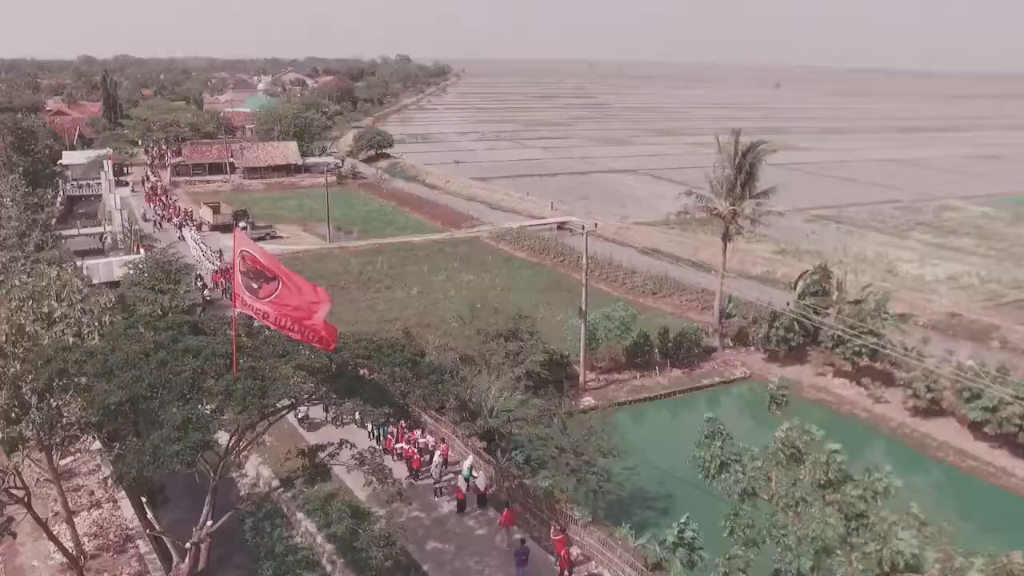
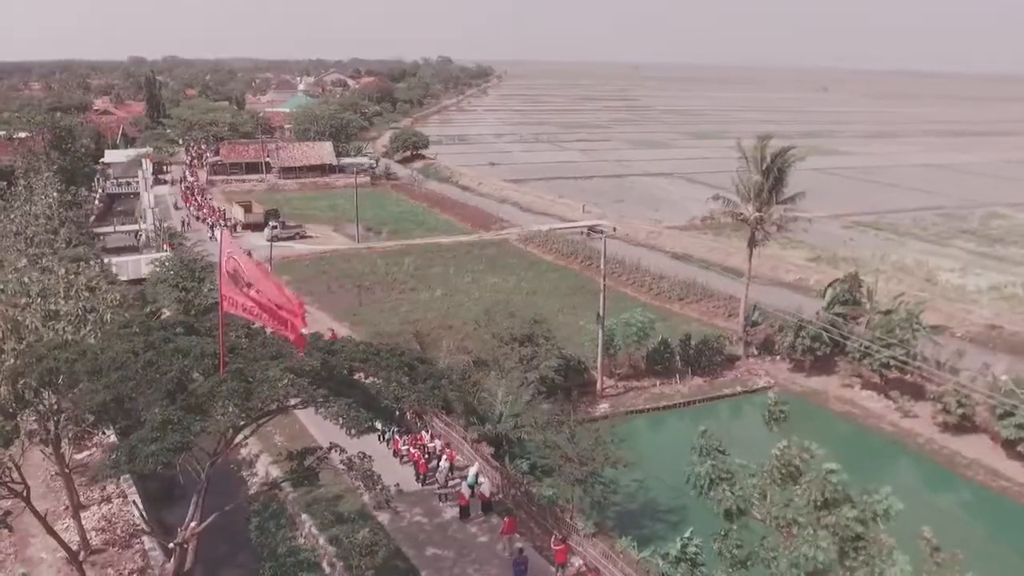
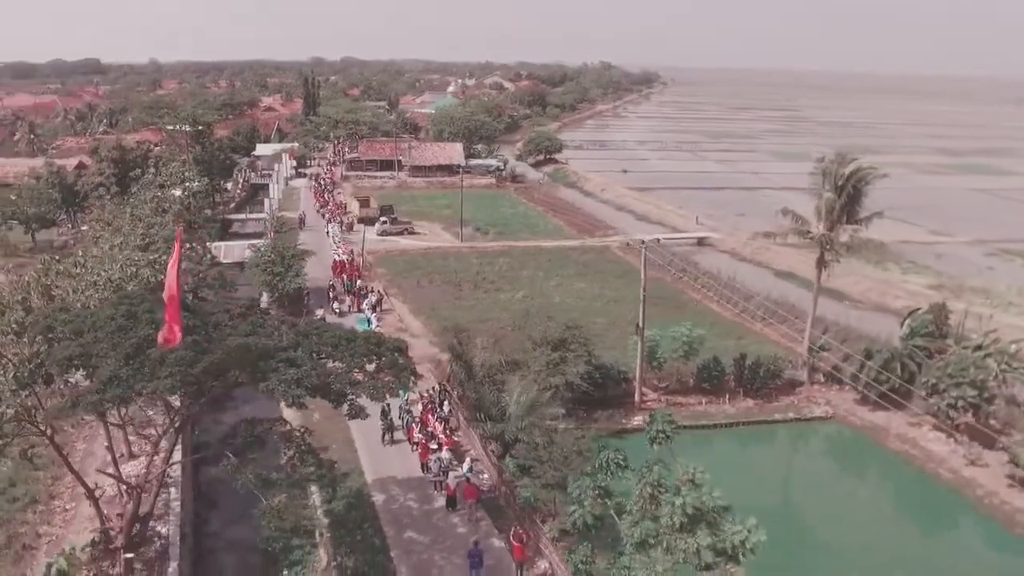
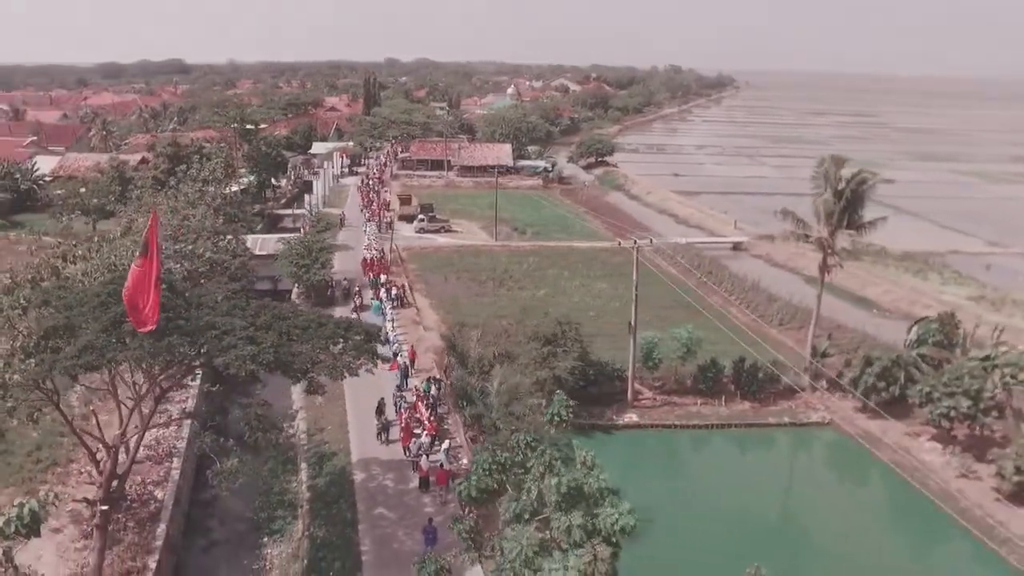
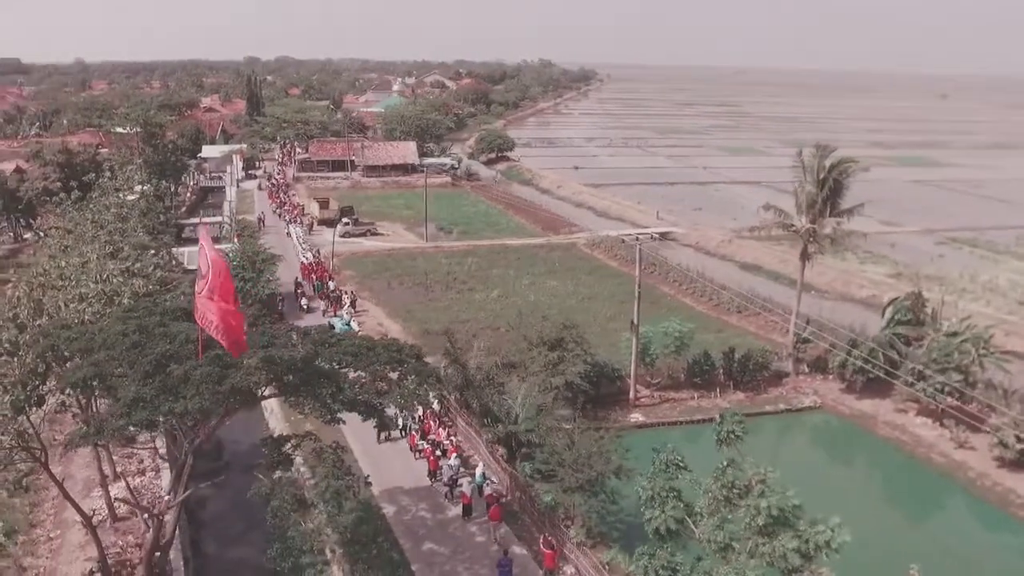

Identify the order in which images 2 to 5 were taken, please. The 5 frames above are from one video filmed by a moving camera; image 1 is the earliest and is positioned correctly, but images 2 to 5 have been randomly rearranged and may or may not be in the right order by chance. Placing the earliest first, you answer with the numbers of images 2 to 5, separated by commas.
2, 5, 3, 4
